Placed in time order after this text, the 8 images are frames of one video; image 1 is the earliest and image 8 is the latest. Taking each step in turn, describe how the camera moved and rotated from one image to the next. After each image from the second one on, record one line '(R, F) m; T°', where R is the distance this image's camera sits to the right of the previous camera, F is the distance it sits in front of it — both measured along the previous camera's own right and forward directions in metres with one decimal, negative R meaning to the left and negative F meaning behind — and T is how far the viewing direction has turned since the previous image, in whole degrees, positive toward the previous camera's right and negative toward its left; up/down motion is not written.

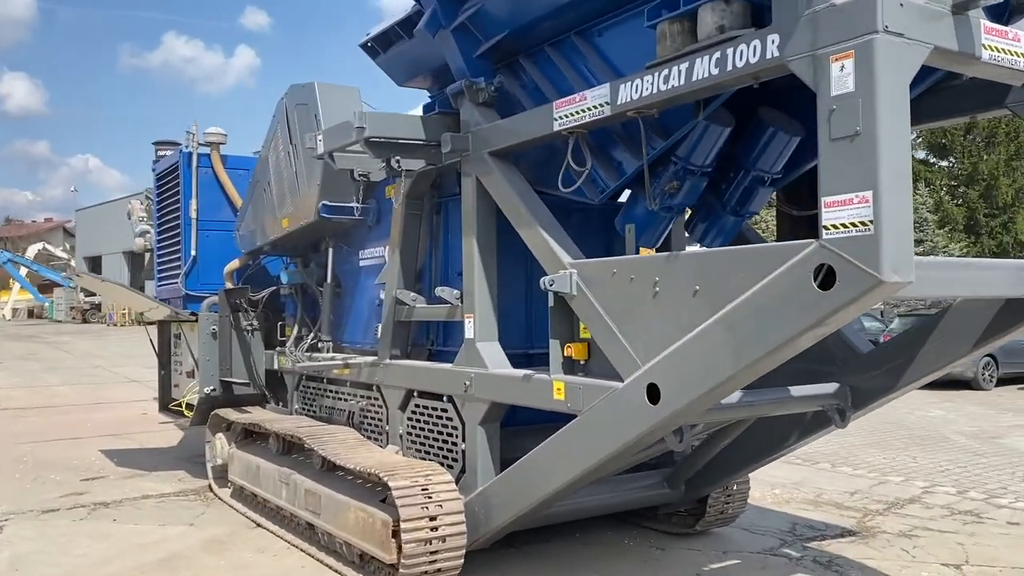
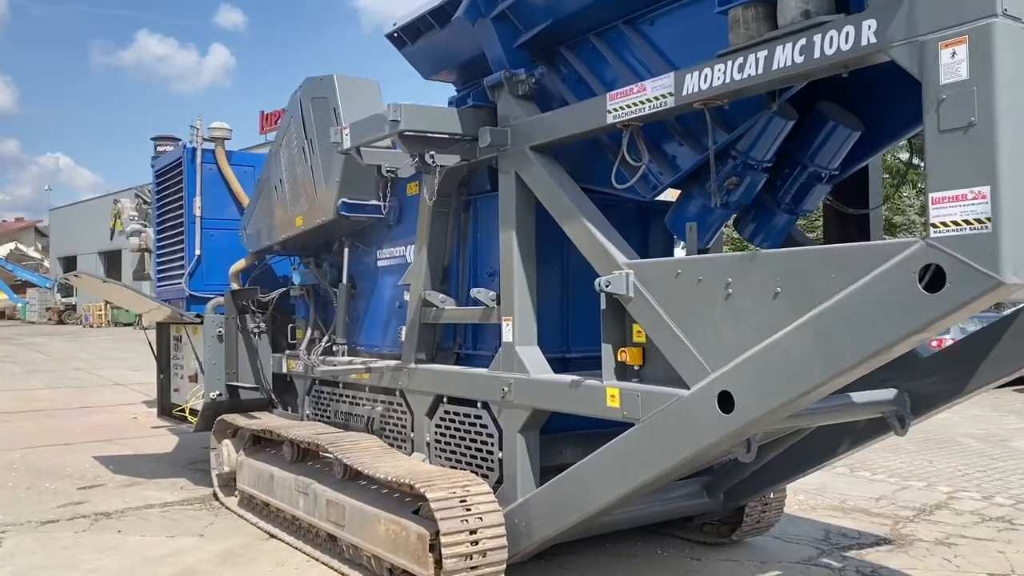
(-0.3, +0.2) m; +1°
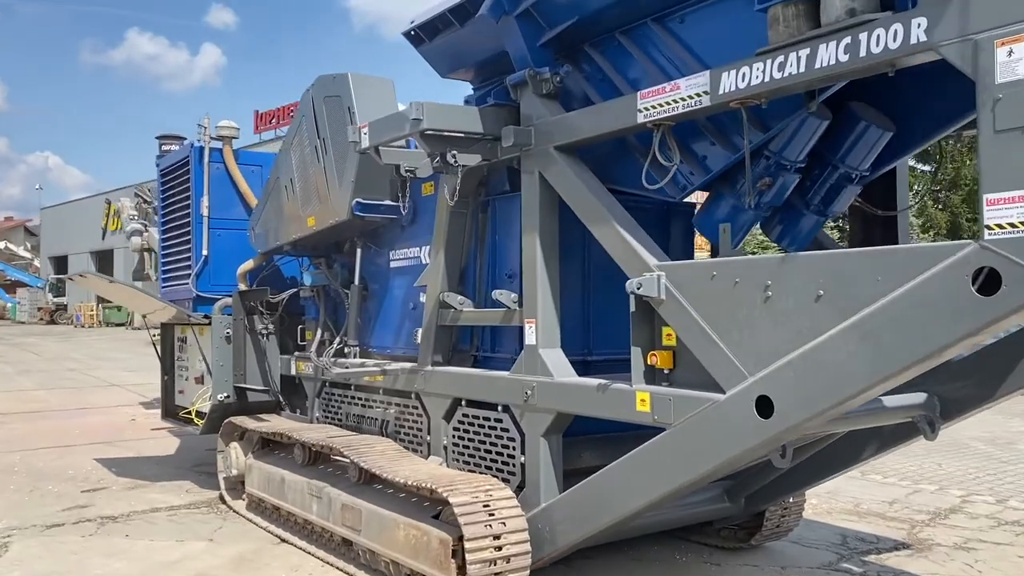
(-0.1, +0.1) m; +1°
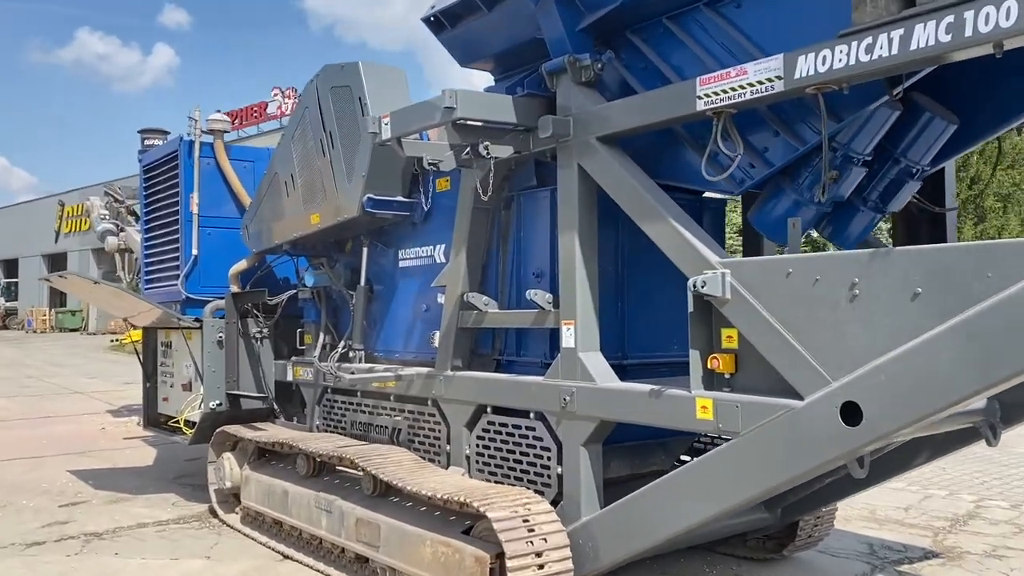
(-0.3, +0.3) m; +3°
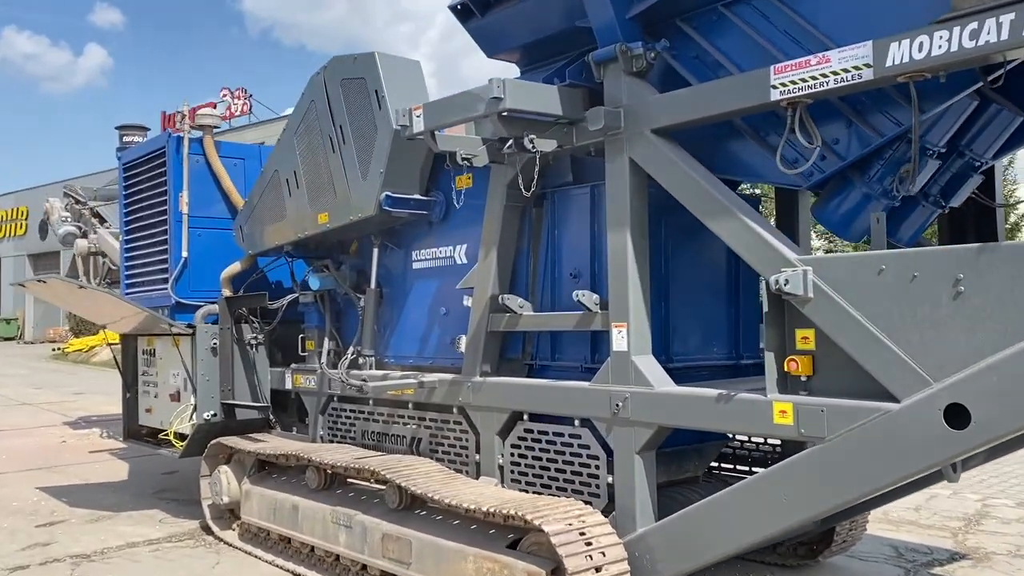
(-0.4, +0.2) m; +4°
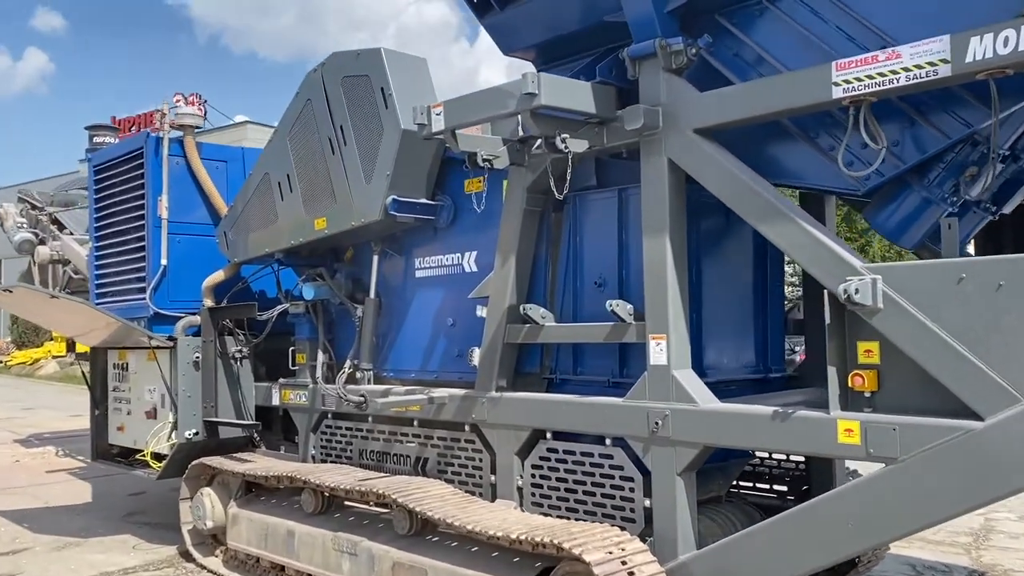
(-0.3, +0.3) m; +3°
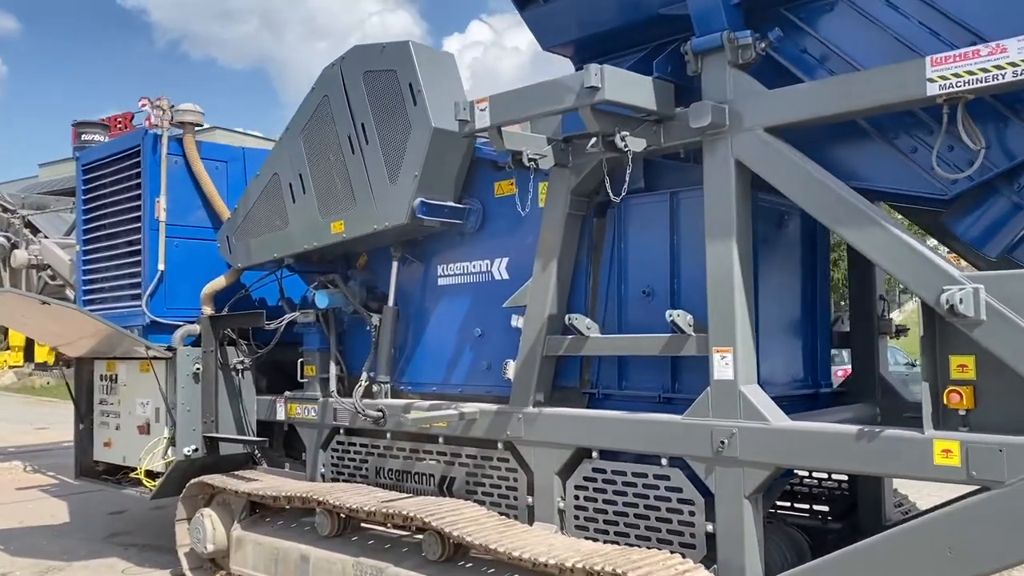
(-0.3, +0.3) m; +2°
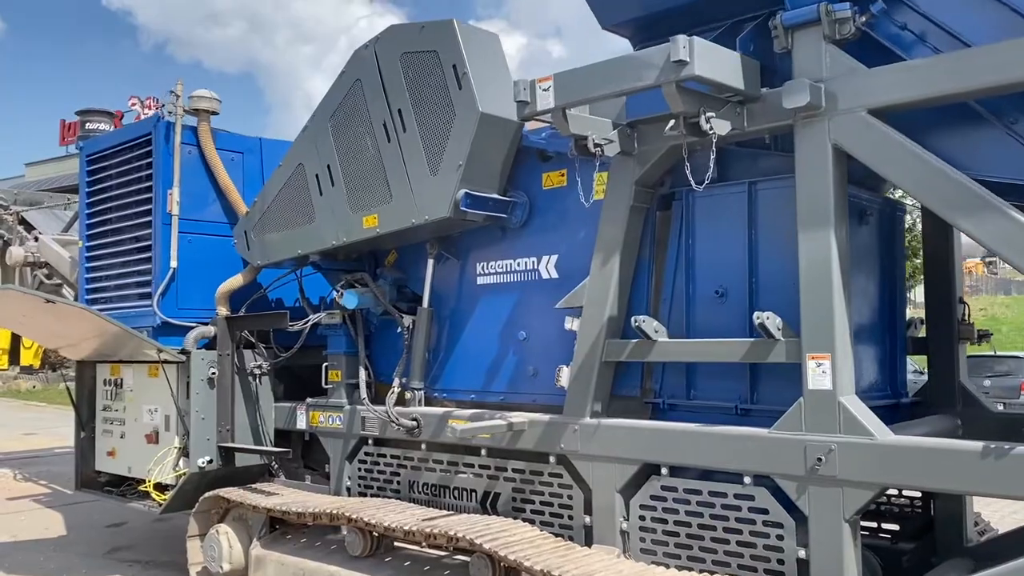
(-0.3, +0.3) m; +1°
